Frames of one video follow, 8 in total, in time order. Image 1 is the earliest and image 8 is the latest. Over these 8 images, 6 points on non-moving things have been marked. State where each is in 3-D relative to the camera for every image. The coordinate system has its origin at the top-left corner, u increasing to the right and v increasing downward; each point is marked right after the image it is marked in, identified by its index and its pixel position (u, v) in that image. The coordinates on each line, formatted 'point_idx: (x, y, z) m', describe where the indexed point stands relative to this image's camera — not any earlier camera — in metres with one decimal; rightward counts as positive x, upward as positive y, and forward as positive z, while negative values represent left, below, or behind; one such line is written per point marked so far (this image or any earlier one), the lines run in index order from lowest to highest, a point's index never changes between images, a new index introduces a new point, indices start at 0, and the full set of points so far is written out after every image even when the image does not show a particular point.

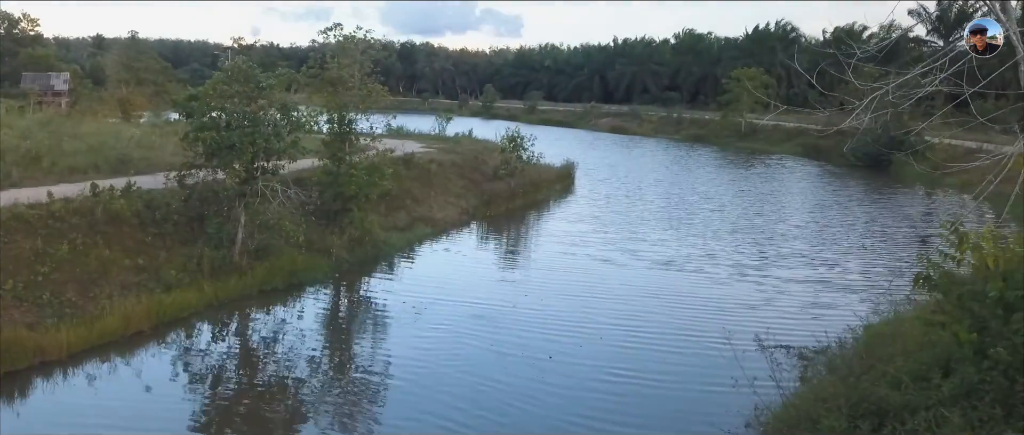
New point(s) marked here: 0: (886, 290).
0: (+5.5, -1.2, +13.2) m
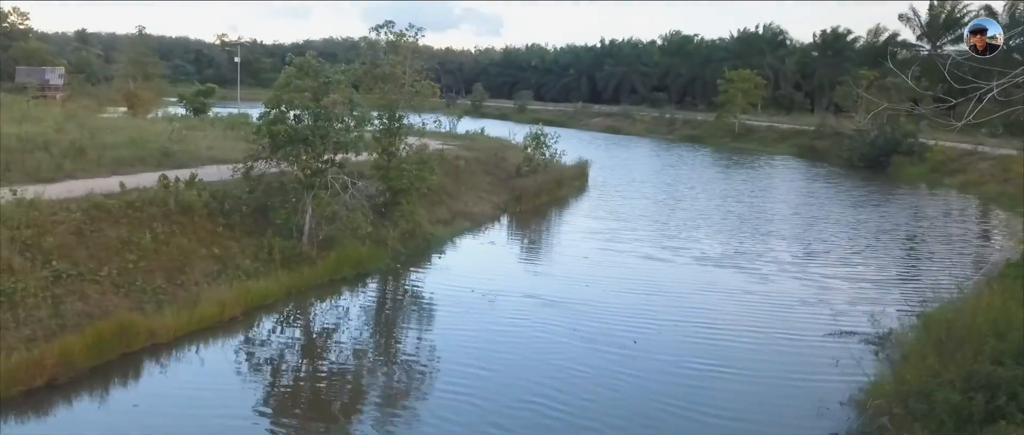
0: (+6.3, -1.1, +13.9) m
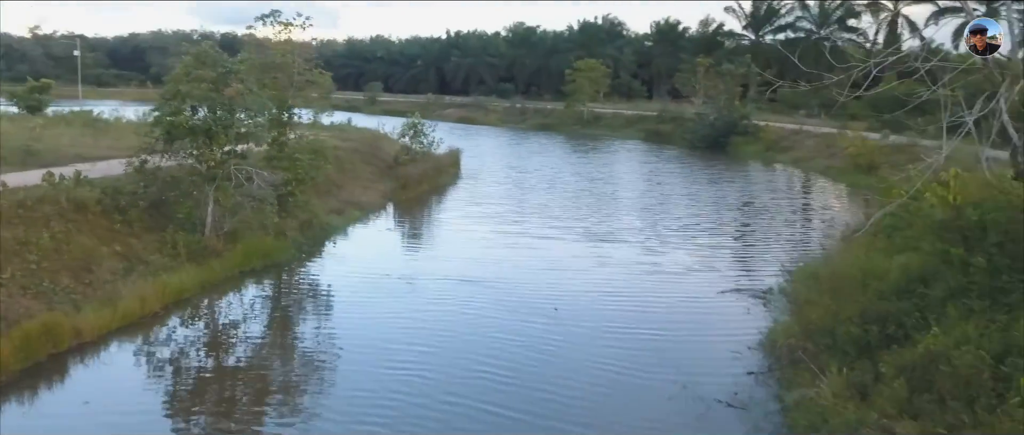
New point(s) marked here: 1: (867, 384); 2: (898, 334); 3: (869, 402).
0: (+4.7, -0.6, +15.4) m
1: (+2.7, -1.3, +6.9) m
2: (+3.2, -1.0, +7.5) m
3: (+2.6, -1.4, +6.7) m
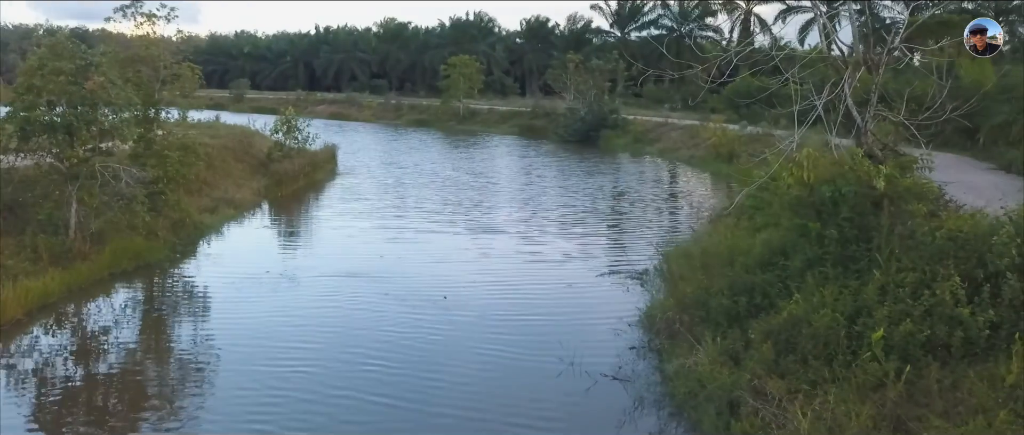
0: (+2.6, -0.3, +16.0) m
1: (+1.9, -1.1, +7.4) m
2: (+2.2, -0.8, +8.0) m
3: (+1.8, -1.2, +7.1) m
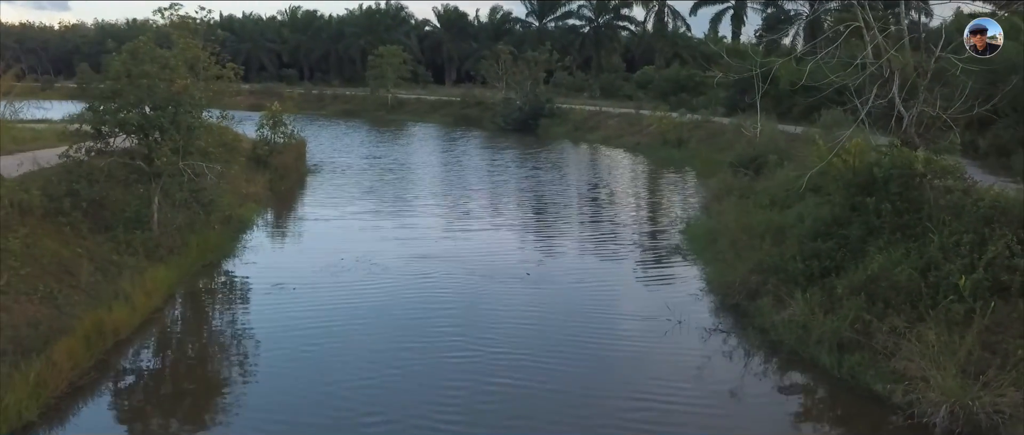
0: (+2.9, 0.0, +17.8) m
1: (+3.2, -0.9, +9.1) m
2: (+3.5, -0.5, +9.8) m
3: (+3.2, -1.0, +8.9) m
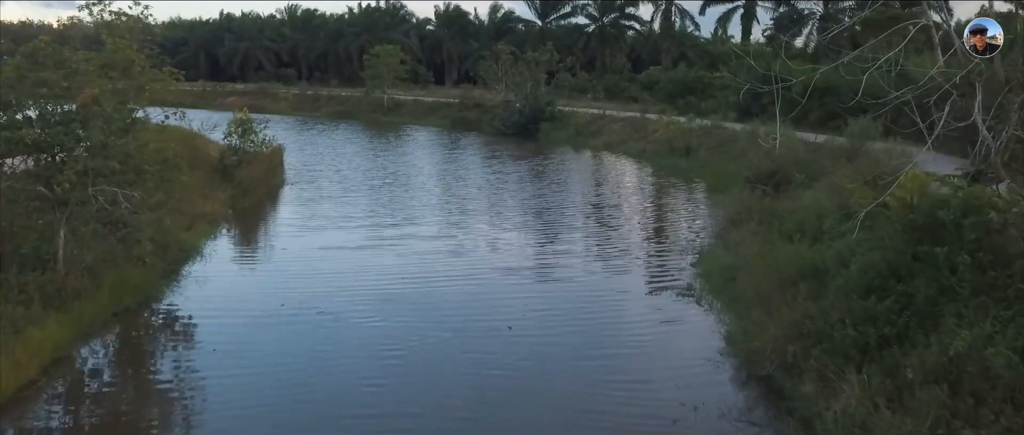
0: (+2.7, -0.4, +15.6) m
1: (+2.9, -1.3, +6.9) m
2: (+3.2, -1.0, +7.6) m
3: (+2.9, -1.4, +6.6) m
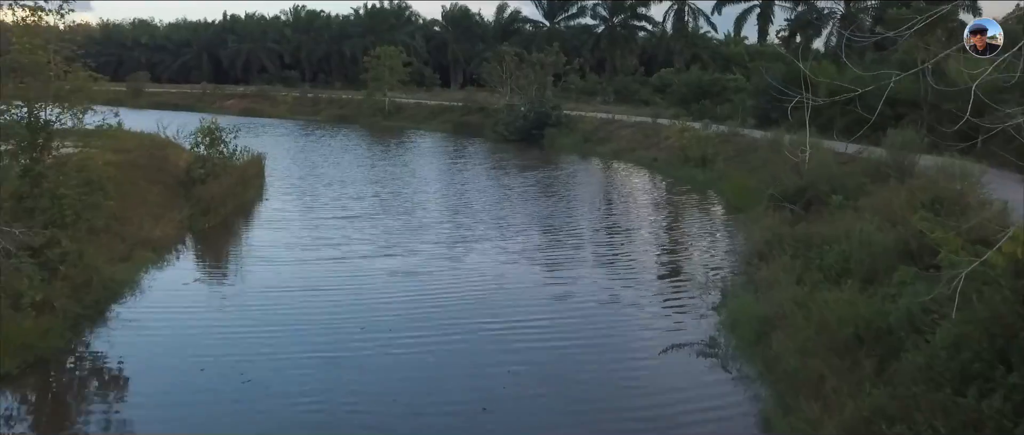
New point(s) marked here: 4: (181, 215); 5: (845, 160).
0: (+2.6, -0.9, +13.3) m
1: (+2.6, -1.7, +4.6) m
2: (+3.0, -1.4, +5.3) m
3: (+2.6, -1.8, +4.4) m
4: (-6.2, +0.1, +17.0) m
5: (+6.8, +1.2, +18.5) m
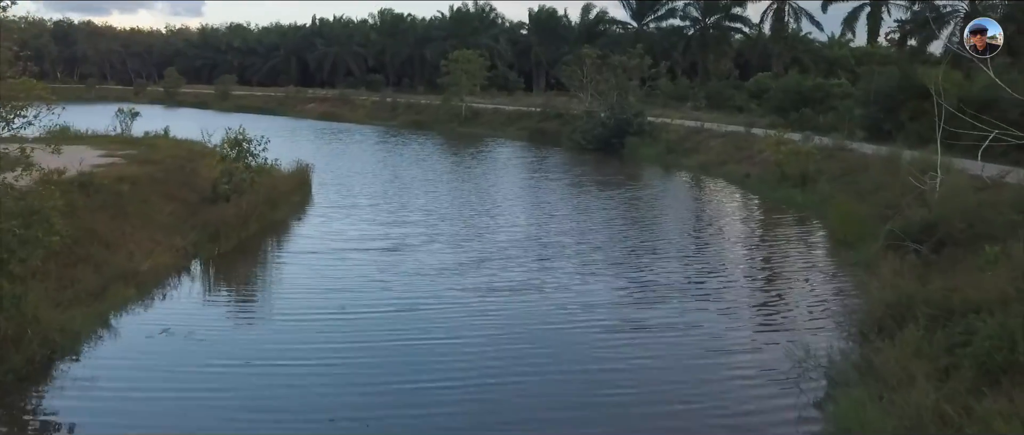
0: (+3.0, -1.4, +10.3) m
1: (+2.2, -2.3, +1.6) m
2: (+2.6, -1.9, +2.3) m
3: (+2.2, -2.4, +1.4) m
4: (-5.3, -0.3, +14.8) m
5: (+7.8, +0.5, +15.0) m
